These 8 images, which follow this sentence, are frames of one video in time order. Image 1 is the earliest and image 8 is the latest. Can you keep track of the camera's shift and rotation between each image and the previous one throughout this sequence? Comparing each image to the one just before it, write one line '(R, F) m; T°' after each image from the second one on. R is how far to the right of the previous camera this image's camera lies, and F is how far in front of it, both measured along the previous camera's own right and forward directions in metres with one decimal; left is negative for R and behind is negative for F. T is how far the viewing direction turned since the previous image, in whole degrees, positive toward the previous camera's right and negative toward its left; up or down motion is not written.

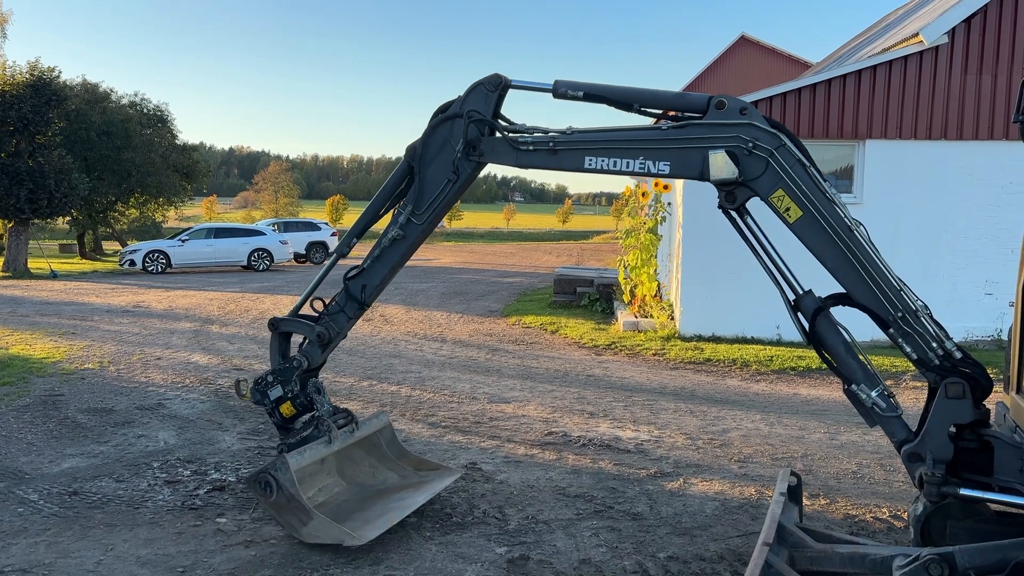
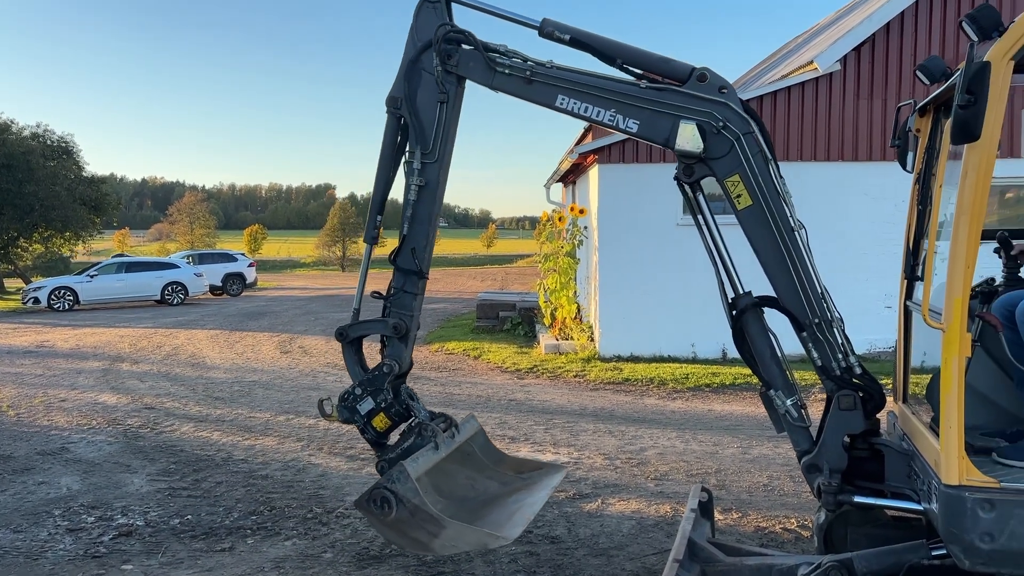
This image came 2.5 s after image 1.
(+0.1, 0.0) m; +5°
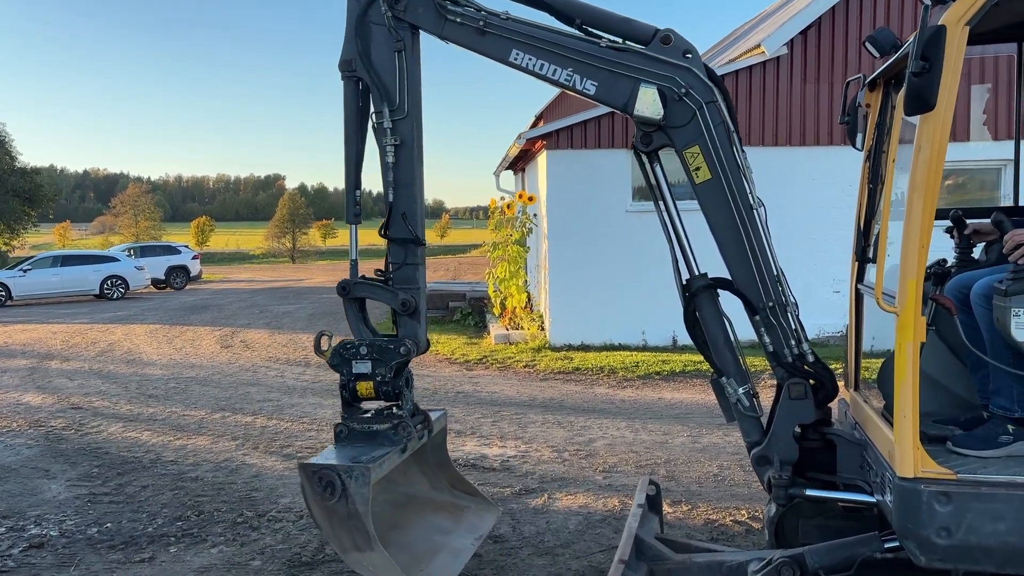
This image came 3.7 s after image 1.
(+0.1, +0.2) m; +3°
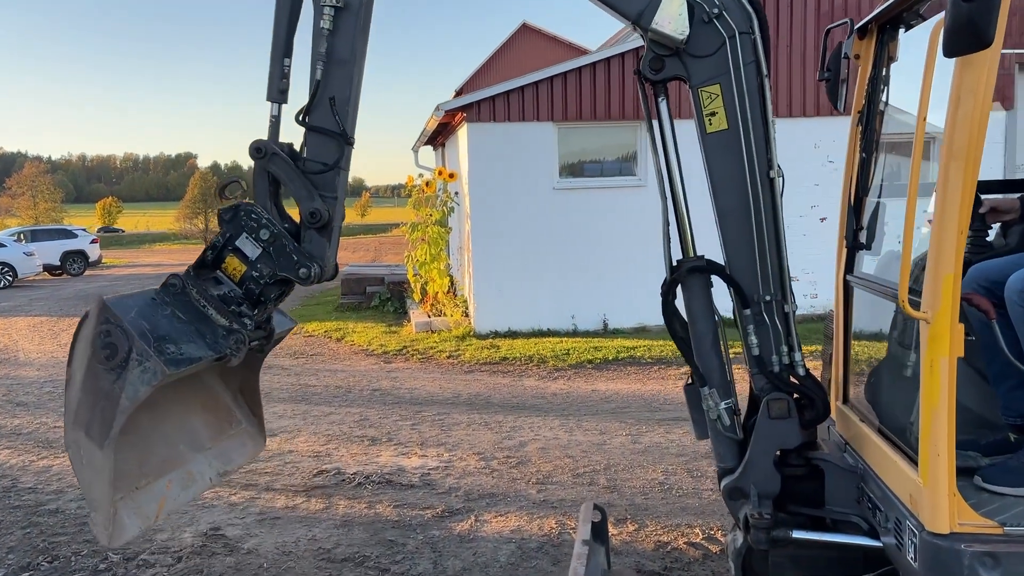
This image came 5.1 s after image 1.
(0.0, +0.7) m; +5°
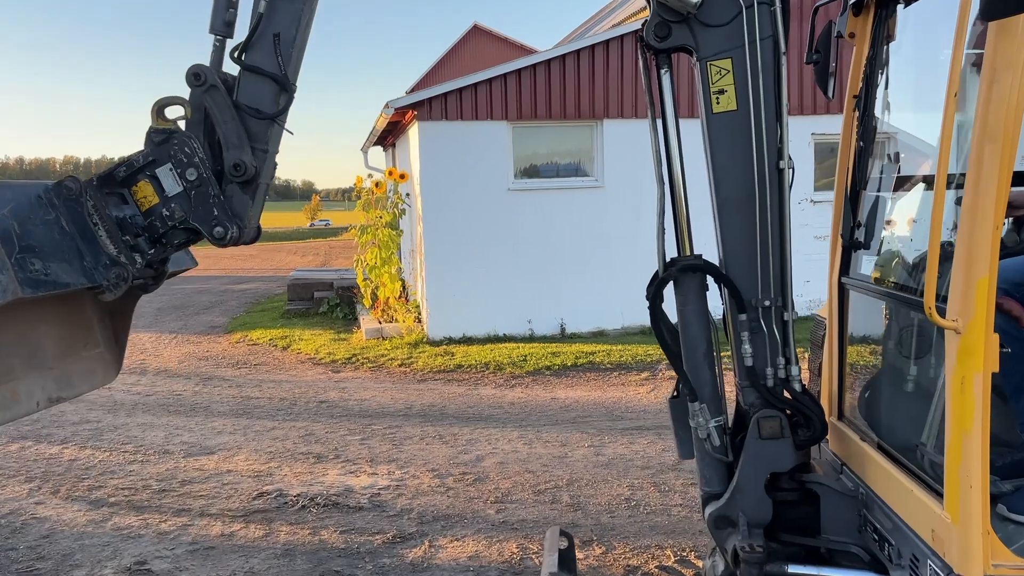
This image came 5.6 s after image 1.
(0.0, +0.3) m; +3°
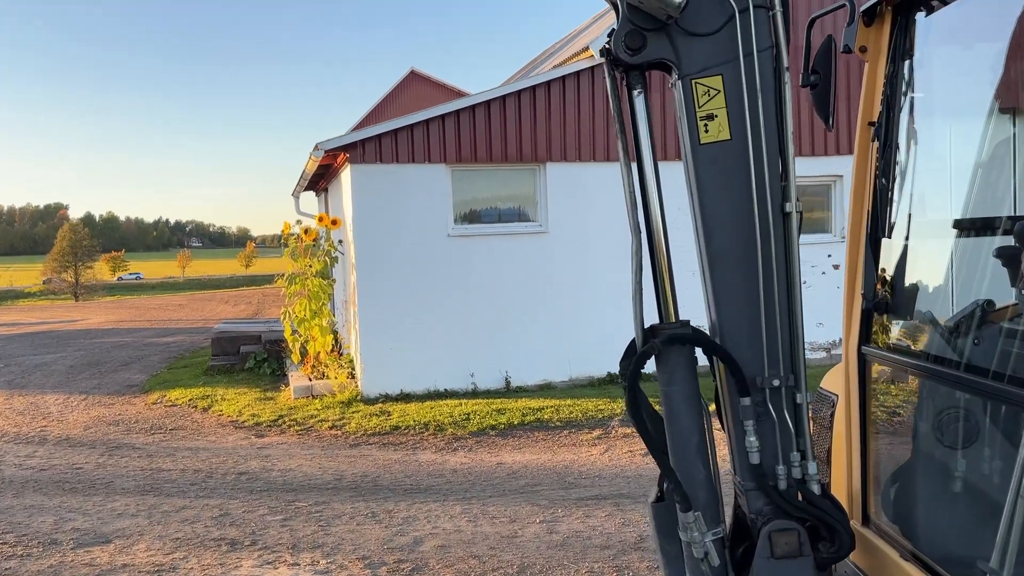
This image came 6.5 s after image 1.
(0.0, +0.5) m; +4°
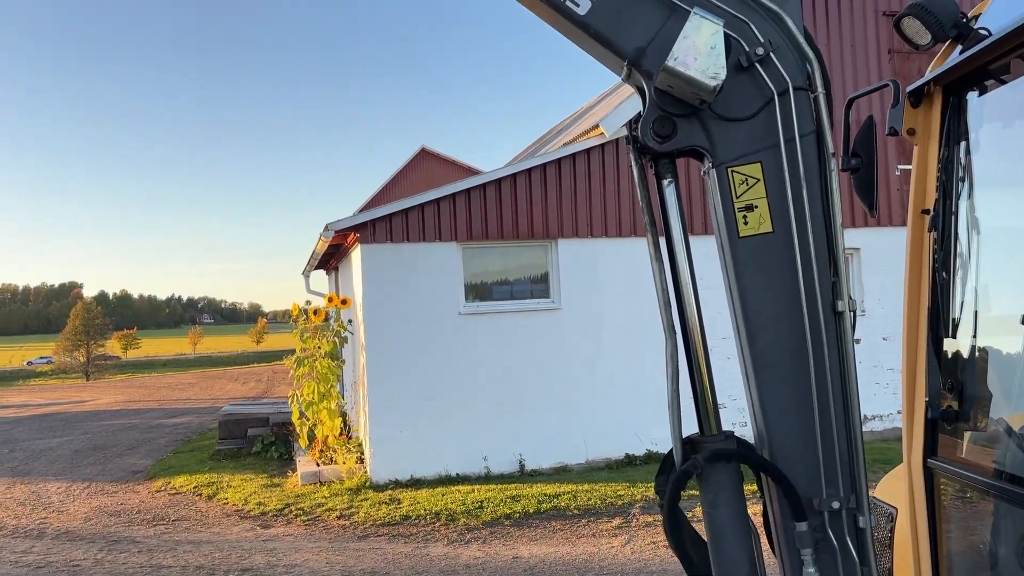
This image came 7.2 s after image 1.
(0.0, +0.2) m; -1°
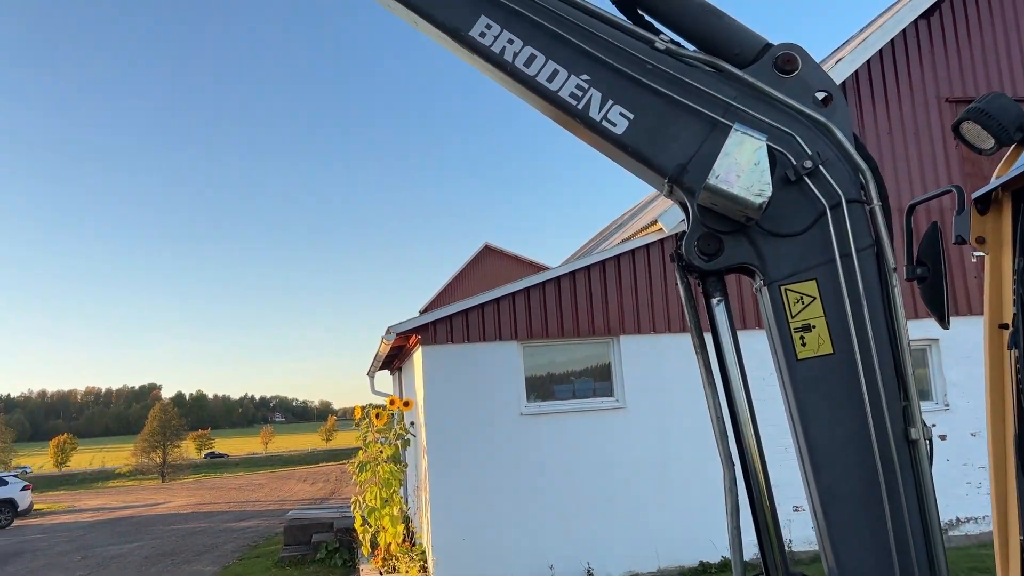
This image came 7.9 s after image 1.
(+0.1, +0.1) m; -4°
